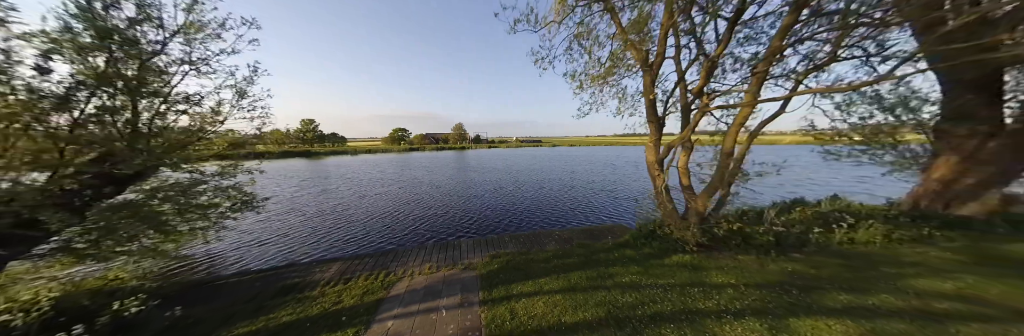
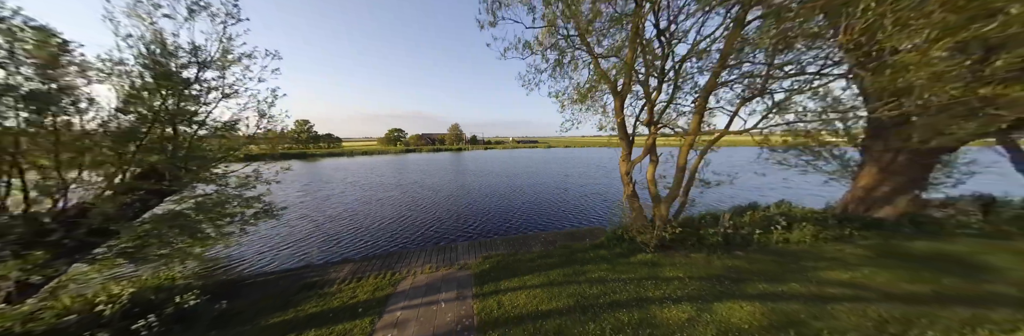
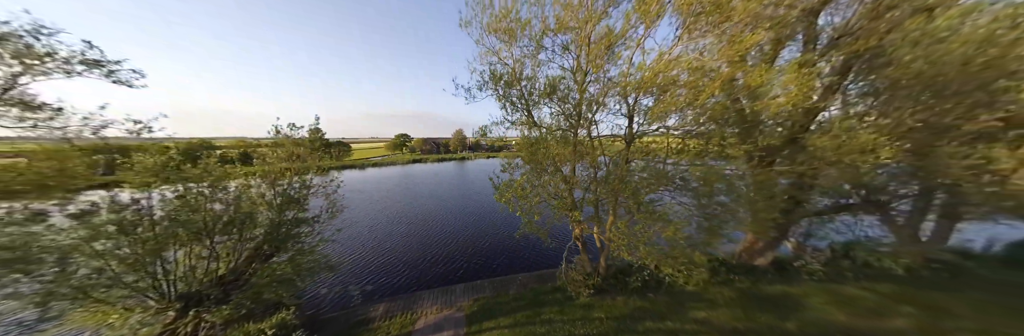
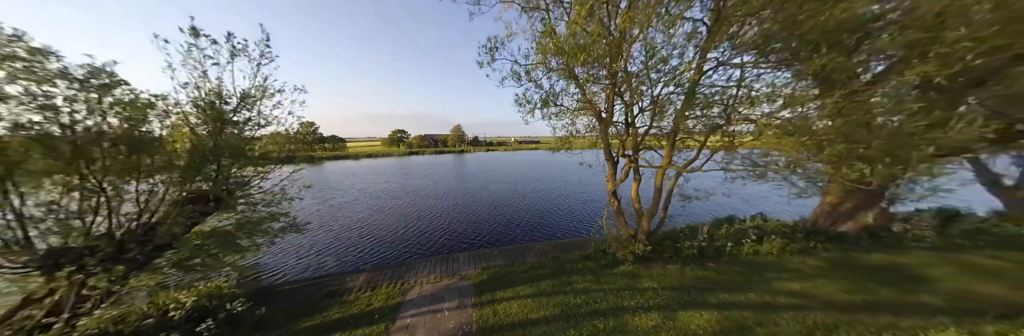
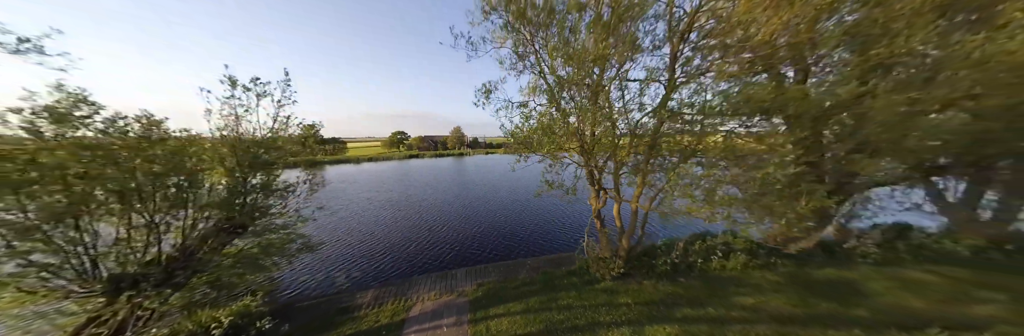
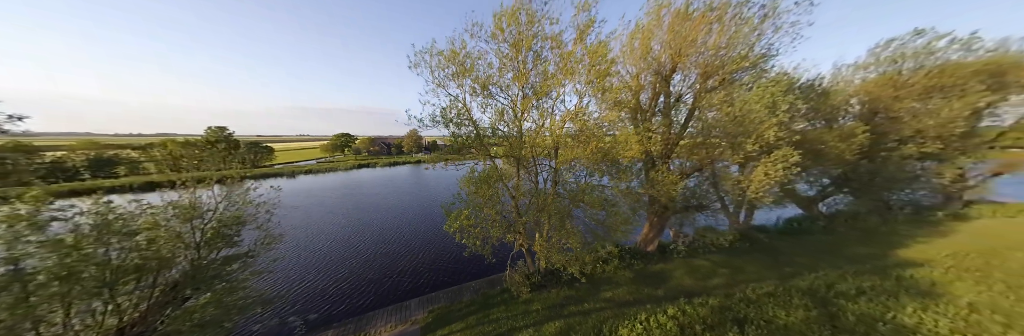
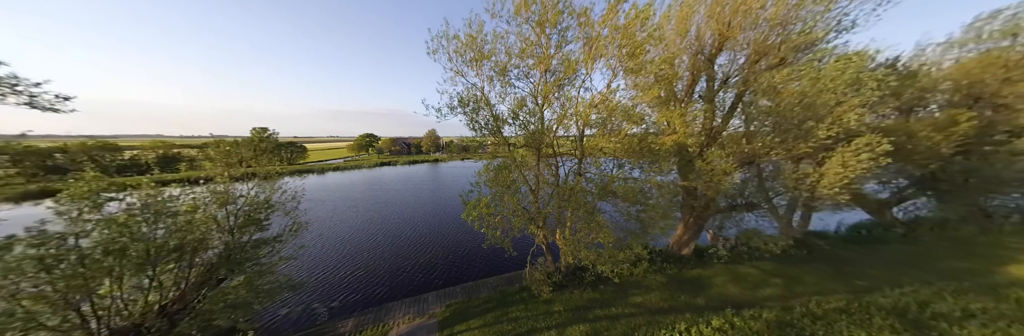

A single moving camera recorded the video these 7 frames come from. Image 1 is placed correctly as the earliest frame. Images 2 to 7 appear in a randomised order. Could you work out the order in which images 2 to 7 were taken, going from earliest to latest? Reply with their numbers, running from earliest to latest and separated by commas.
2, 4, 5, 3, 7, 6
